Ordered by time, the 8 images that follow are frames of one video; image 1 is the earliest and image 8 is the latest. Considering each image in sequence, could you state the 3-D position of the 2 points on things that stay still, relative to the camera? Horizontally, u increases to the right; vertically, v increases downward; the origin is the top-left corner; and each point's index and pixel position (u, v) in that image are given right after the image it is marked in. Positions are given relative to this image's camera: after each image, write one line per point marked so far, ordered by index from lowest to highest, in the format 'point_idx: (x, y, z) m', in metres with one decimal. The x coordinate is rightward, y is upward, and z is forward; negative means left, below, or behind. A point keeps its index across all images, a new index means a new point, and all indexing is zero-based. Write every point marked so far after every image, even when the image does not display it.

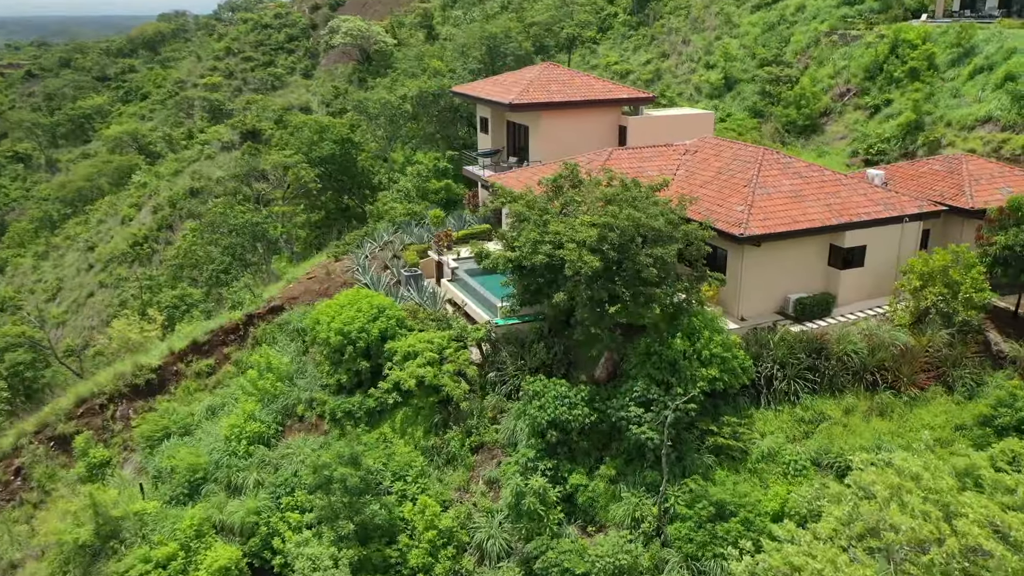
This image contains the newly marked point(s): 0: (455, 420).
0: (-1.2, -2.9, +17.8) m
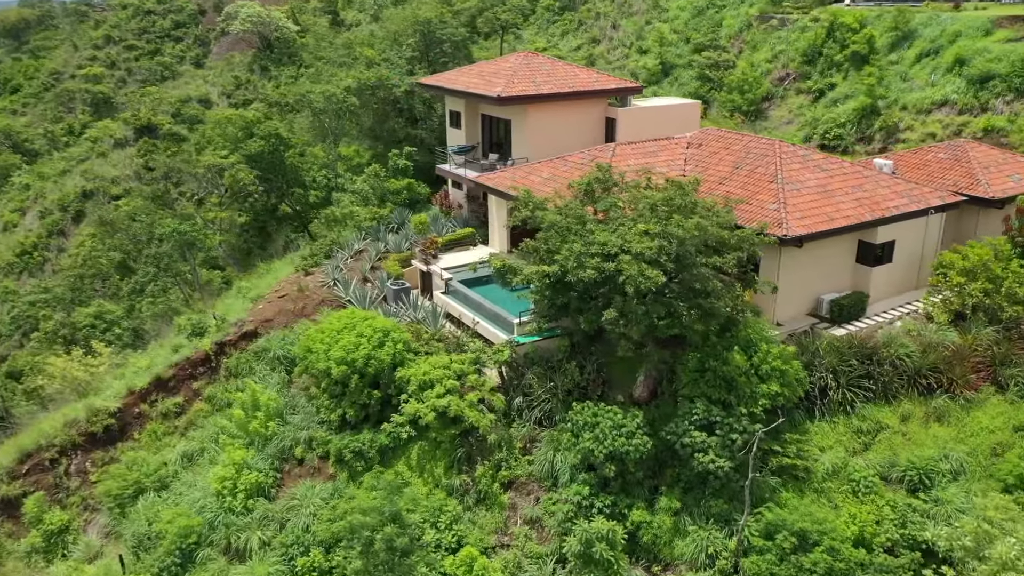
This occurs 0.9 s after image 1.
0: (-0.6, -3.2, +16.0) m
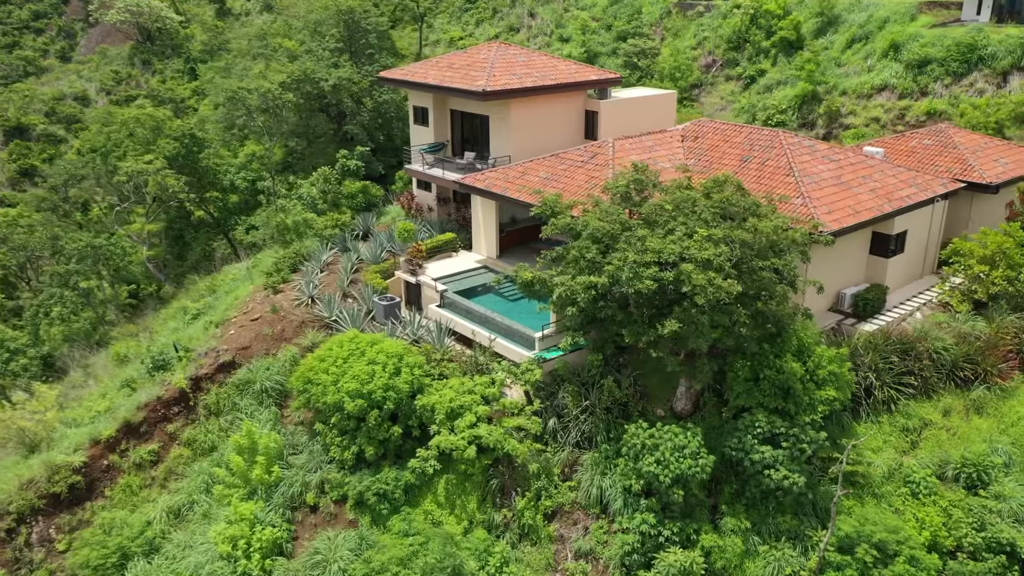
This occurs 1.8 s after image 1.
0: (+0.1, -3.5, +14.7) m
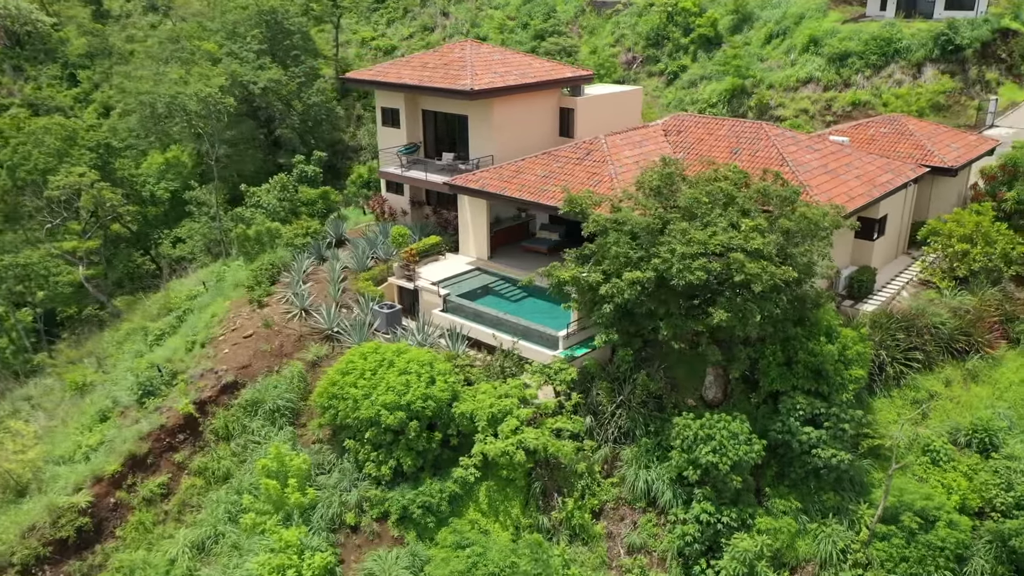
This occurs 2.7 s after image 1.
0: (+0.8, -3.5, +14.5) m
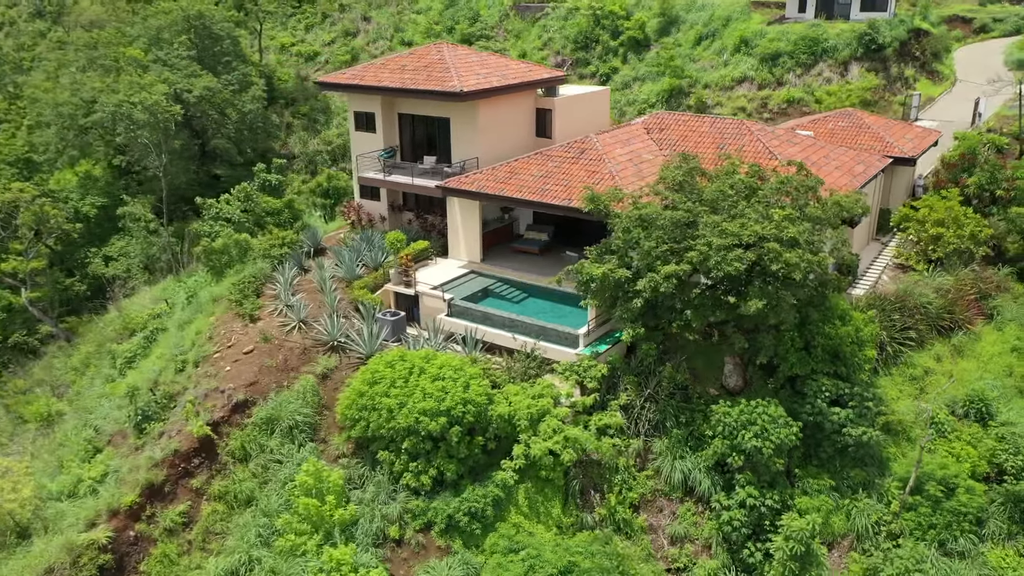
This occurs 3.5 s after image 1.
0: (+1.5, -3.4, +14.6) m
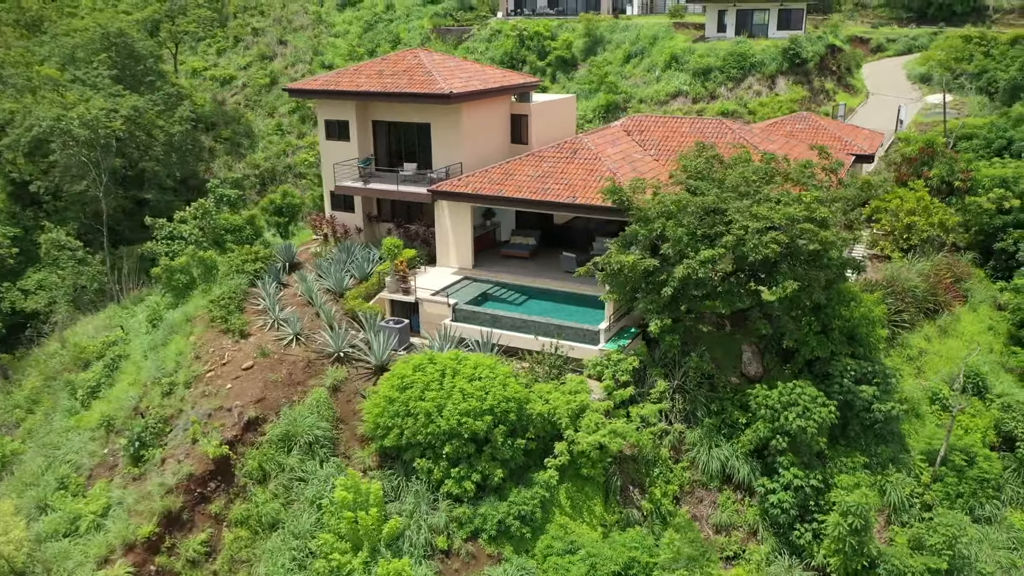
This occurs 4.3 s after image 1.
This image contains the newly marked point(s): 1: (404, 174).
0: (+2.1, -3.3, +14.2) m
1: (-2.6, +2.8, +20.0) m
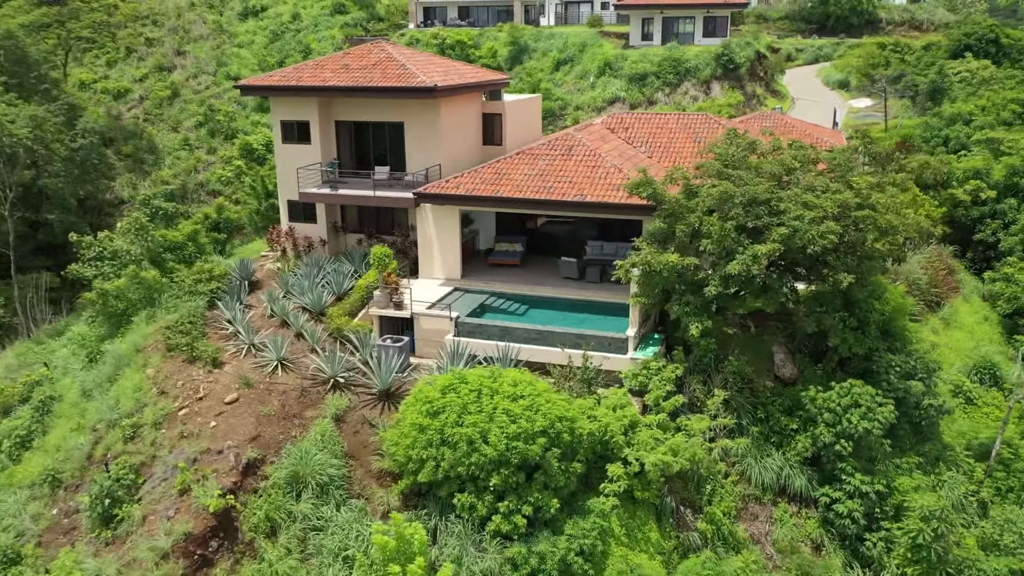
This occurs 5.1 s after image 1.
0: (+2.8, -3.3, +12.9) m
1: (-3.0, +2.4, +18.1) m
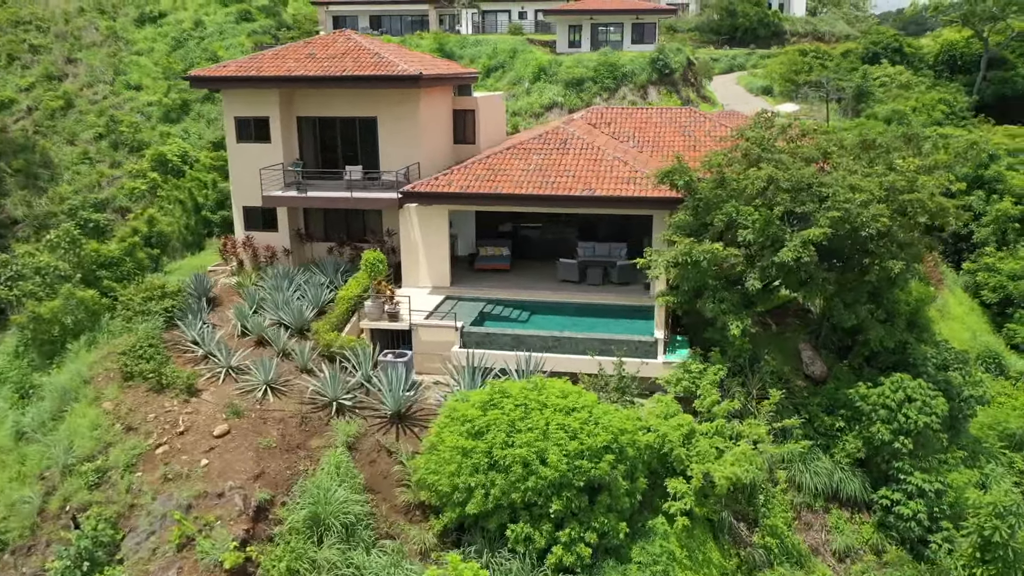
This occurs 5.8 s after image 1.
0: (+3.3, -3.2, +11.9) m
1: (-3.2, +2.2, +16.3) m
